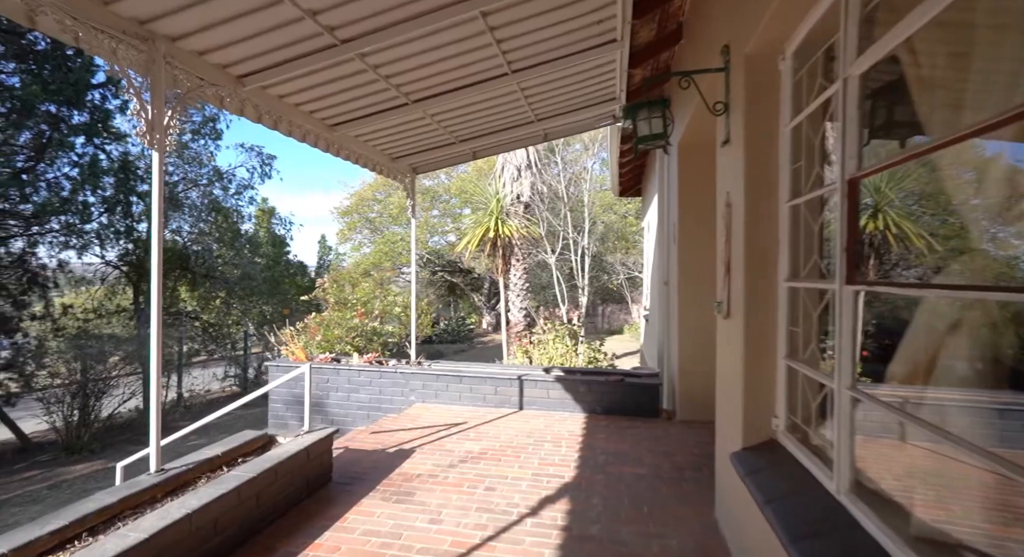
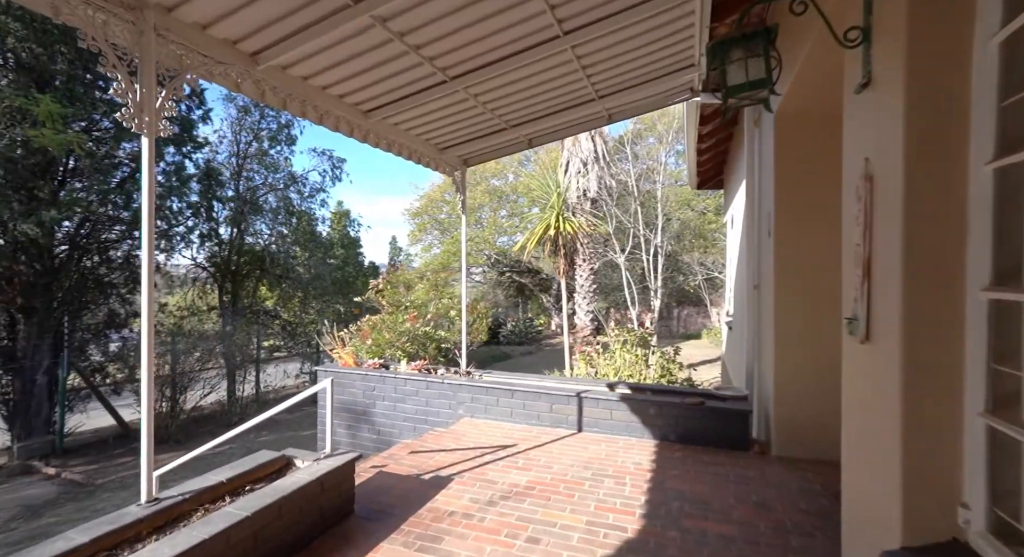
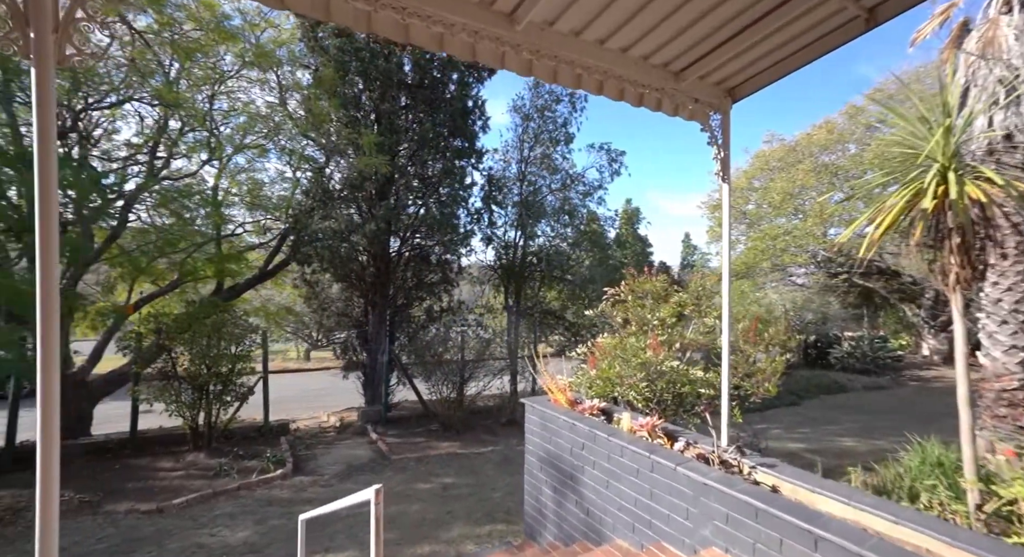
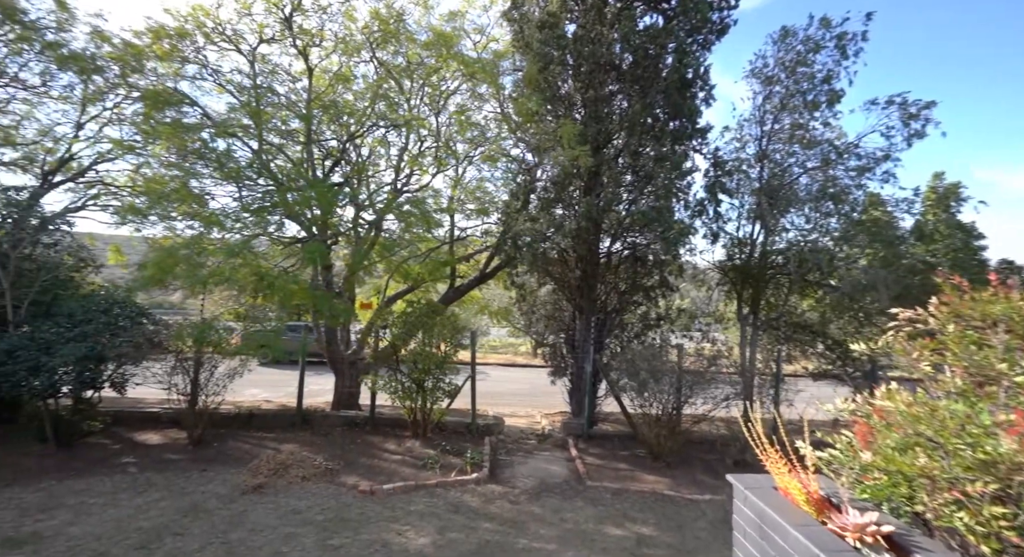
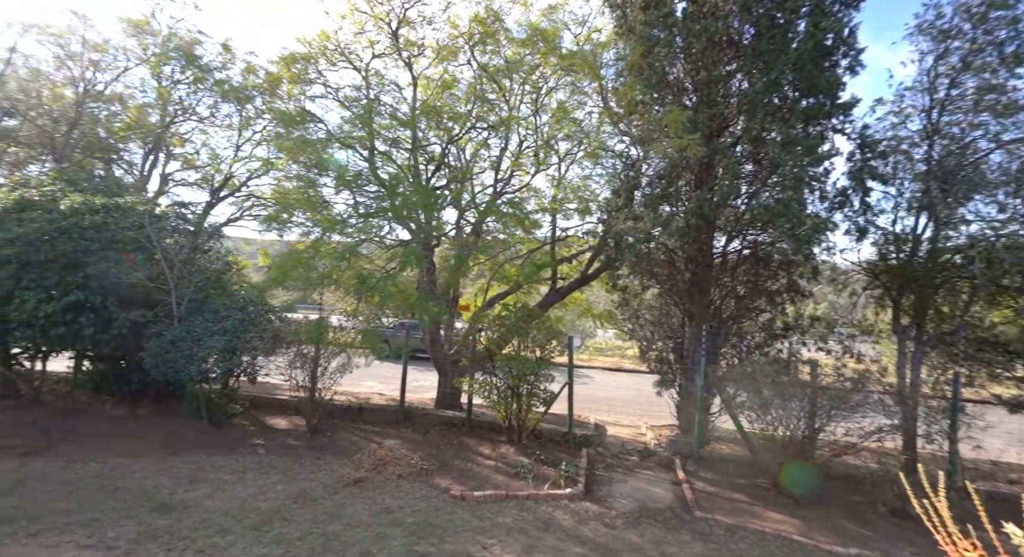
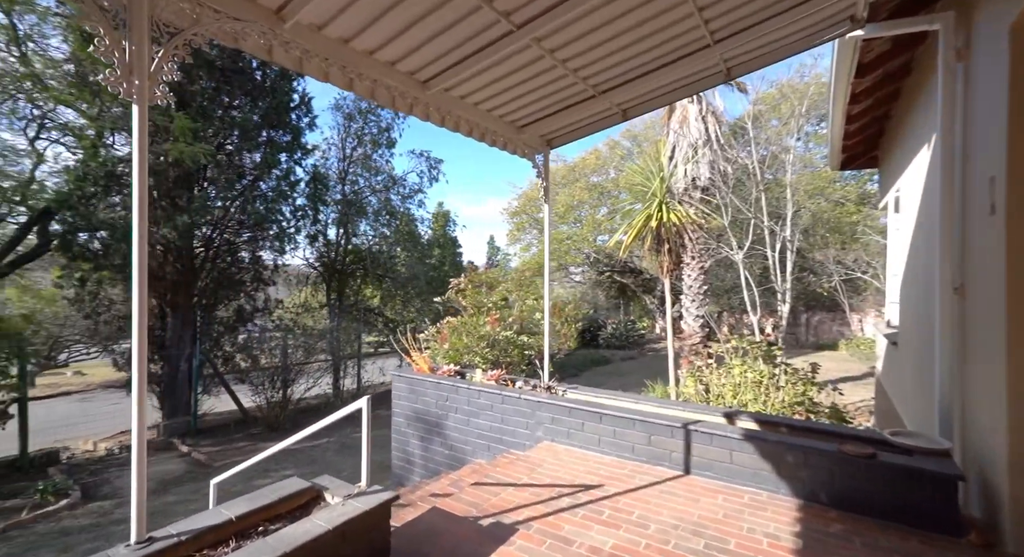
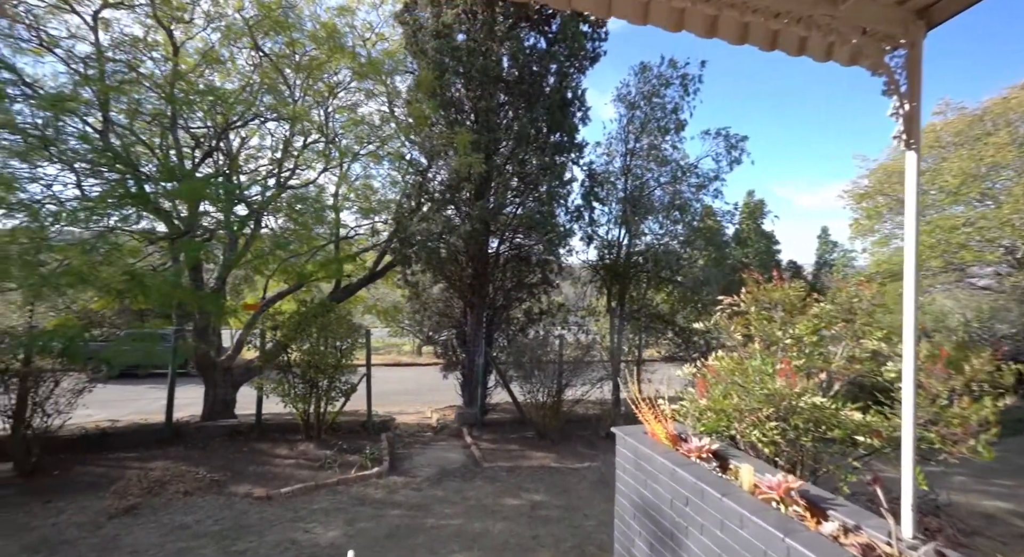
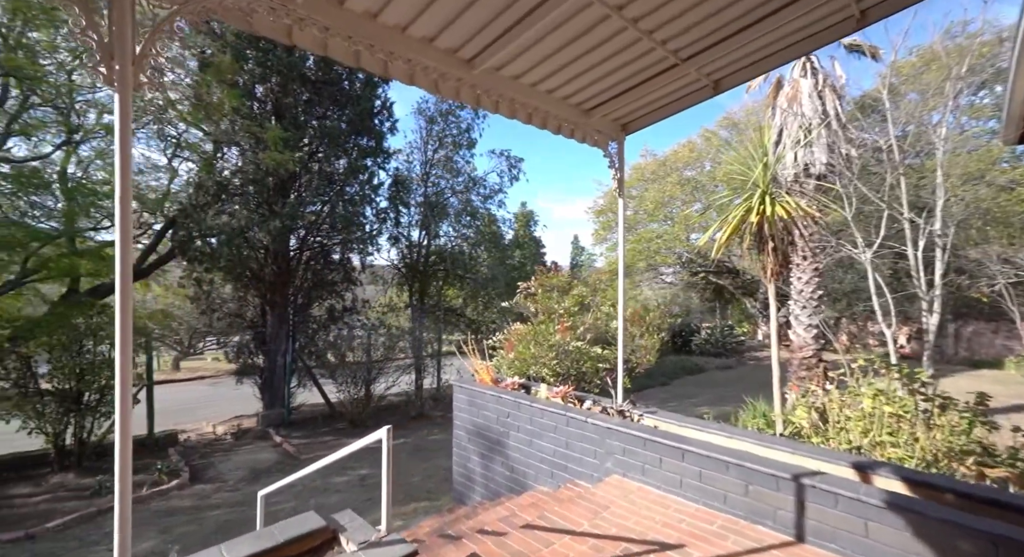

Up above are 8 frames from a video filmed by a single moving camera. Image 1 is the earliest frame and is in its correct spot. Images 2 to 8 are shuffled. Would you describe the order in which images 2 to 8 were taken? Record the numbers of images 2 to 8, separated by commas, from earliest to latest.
2, 6, 8, 3, 7, 4, 5
